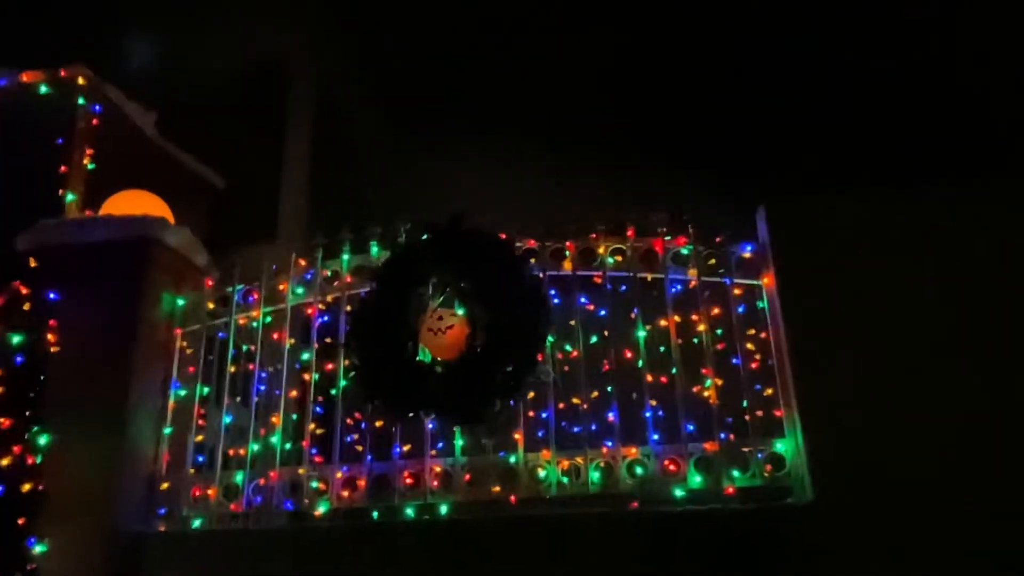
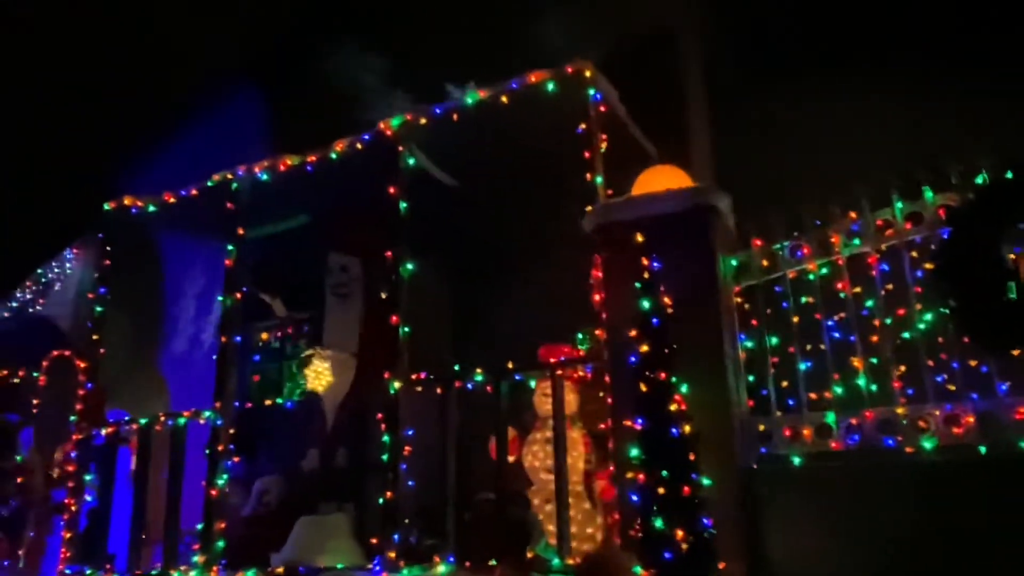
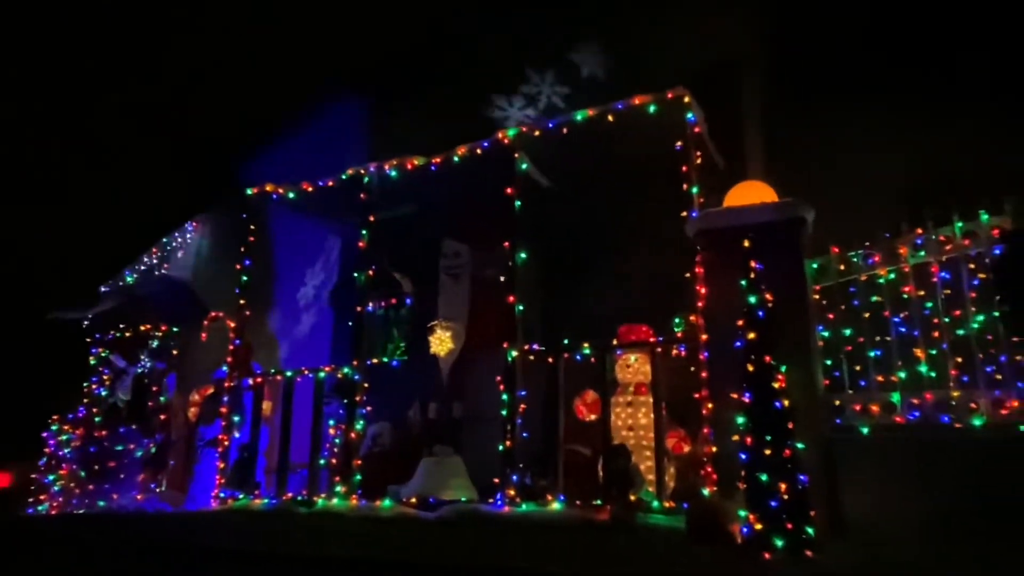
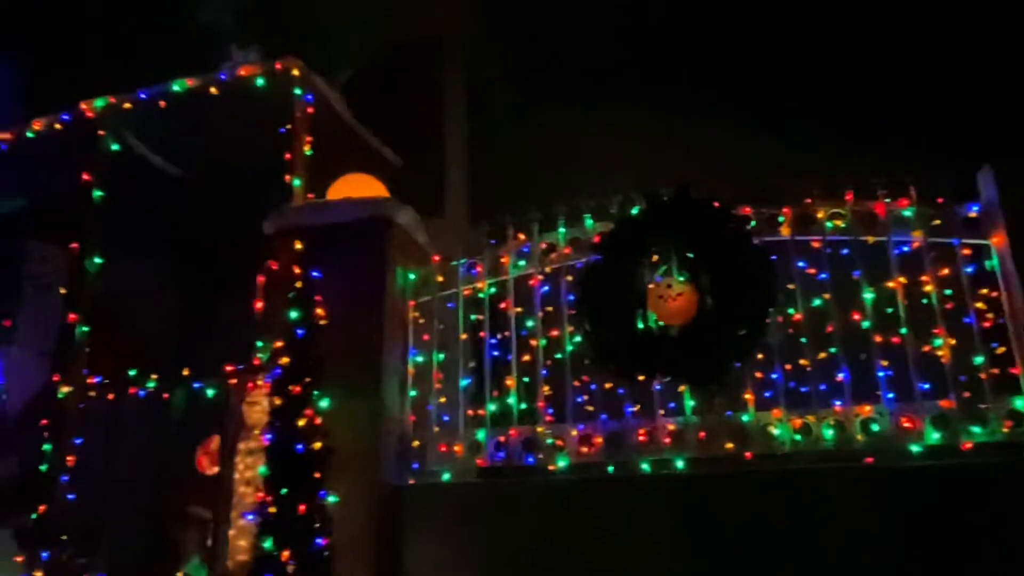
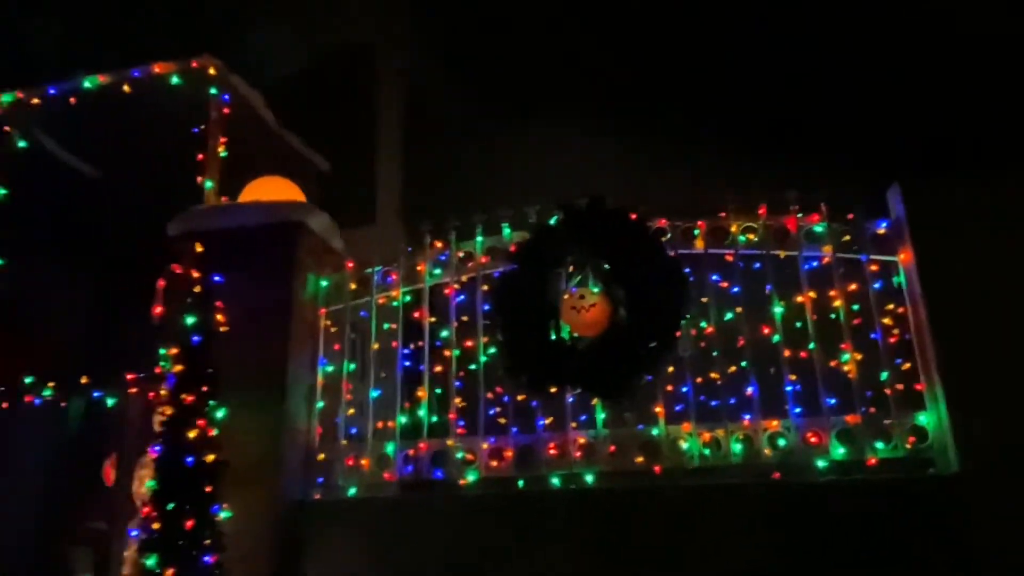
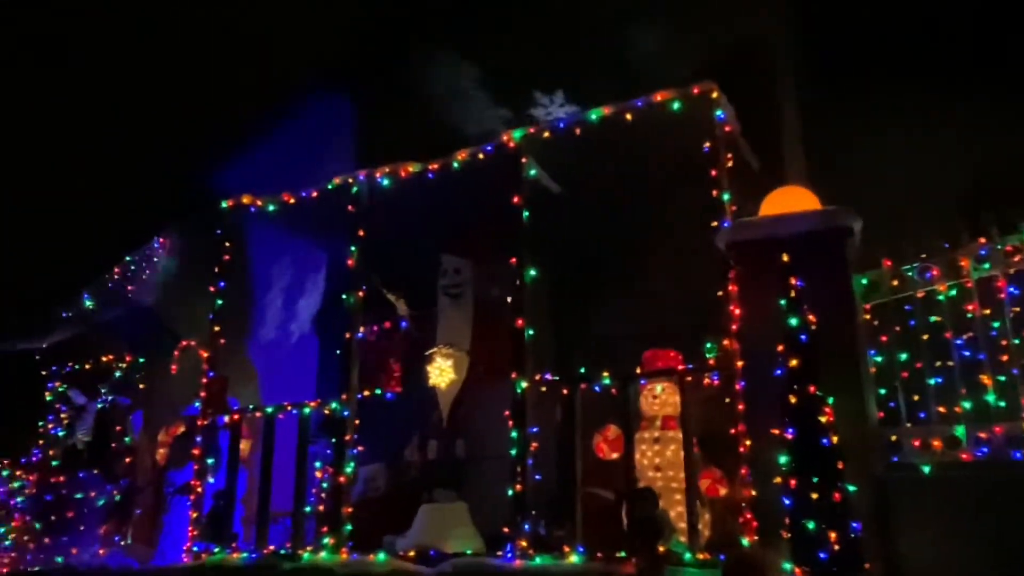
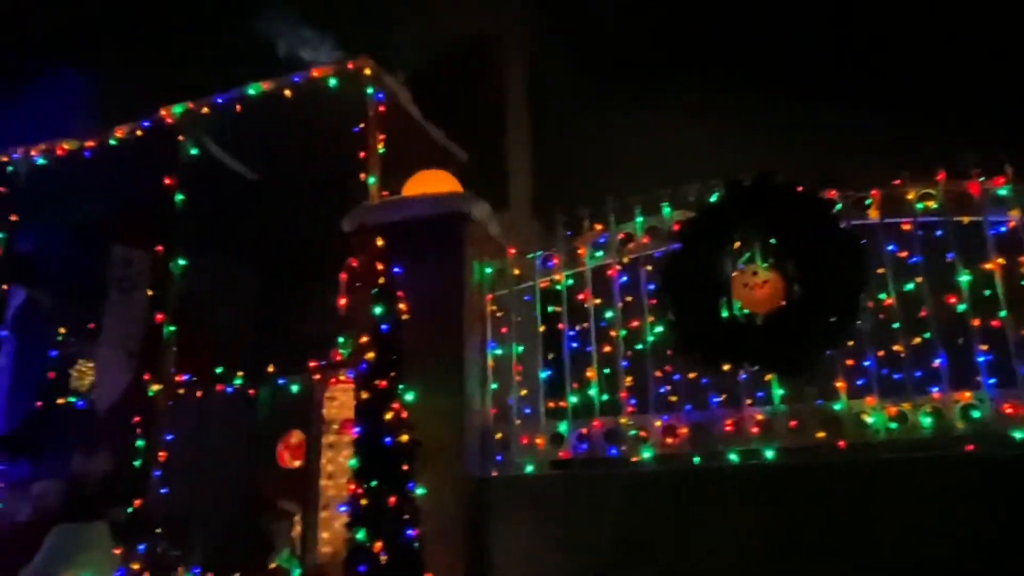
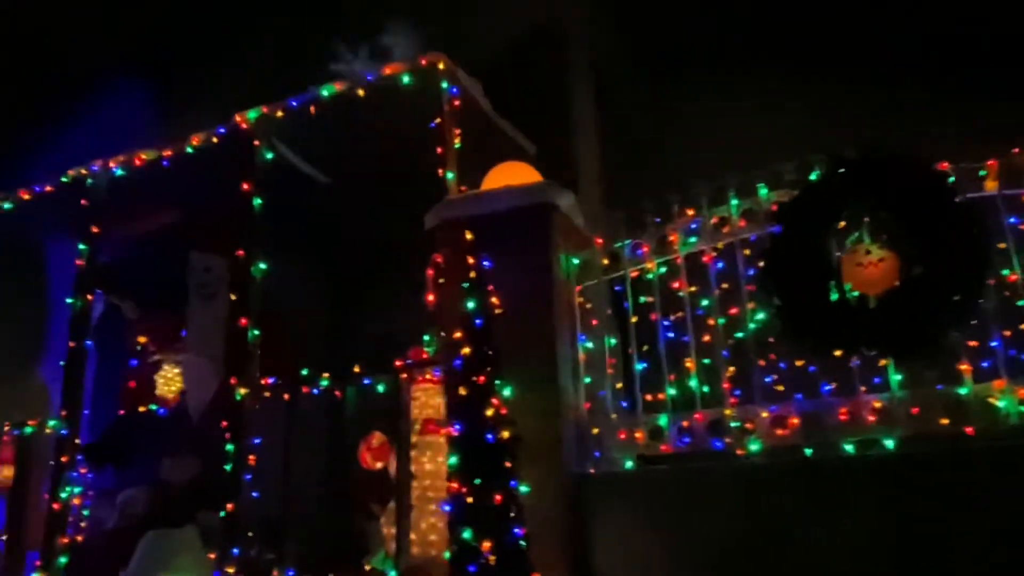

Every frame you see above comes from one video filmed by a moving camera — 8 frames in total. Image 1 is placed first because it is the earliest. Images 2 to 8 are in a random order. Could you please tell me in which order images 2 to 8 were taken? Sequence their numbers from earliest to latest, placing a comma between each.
5, 4, 7, 8, 2, 6, 3
